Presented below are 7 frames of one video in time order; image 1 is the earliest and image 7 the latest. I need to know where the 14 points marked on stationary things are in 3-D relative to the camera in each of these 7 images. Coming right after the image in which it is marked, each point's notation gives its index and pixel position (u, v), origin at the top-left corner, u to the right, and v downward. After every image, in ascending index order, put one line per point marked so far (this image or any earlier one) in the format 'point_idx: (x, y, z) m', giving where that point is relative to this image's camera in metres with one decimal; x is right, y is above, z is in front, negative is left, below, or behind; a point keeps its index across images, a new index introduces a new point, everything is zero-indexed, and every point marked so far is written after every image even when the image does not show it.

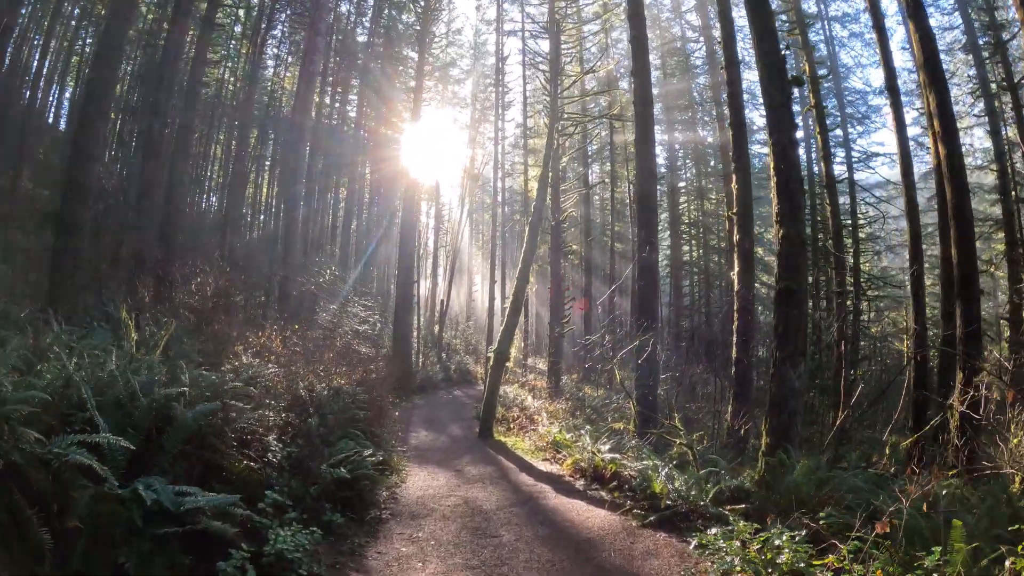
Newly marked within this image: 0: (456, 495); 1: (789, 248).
0: (-0.6, -2.3, +6.8) m
1: (+3.0, +0.5, +6.6) m
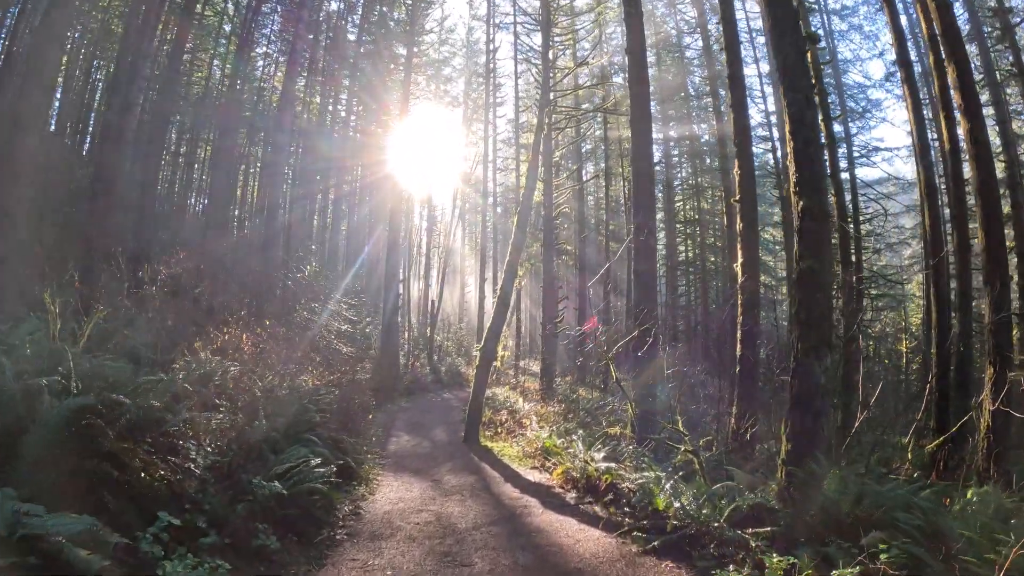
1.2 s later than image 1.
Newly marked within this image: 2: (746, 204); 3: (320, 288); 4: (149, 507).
0: (-0.8, -2.1, +5.9) m
1: (+2.8, +0.7, +5.8) m
2: (+4.5, +1.6, +12.0) m
3: (-5.0, +0.1, +16.4) m
4: (-2.3, -1.4, +4.0) m
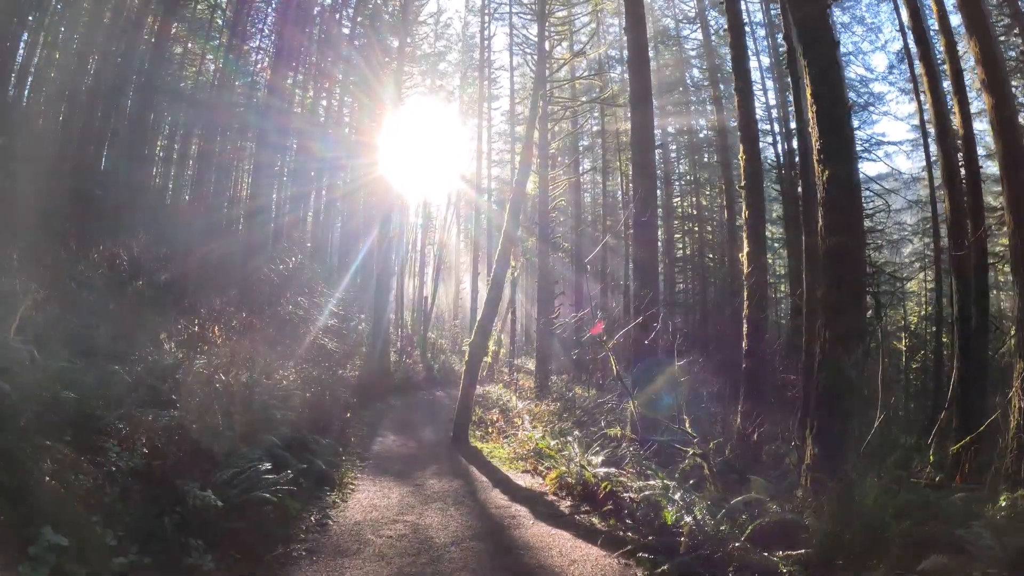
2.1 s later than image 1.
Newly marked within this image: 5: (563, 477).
0: (-0.9, -2.0, +5.3) m
1: (+2.7, +0.8, +5.1) m
2: (+4.4, +1.7, +11.4) m
3: (-5.1, +0.3, +15.7) m
4: (-2.4, -1.2, +3.3) m
5: (+0.6, -1.9, +6.3) m
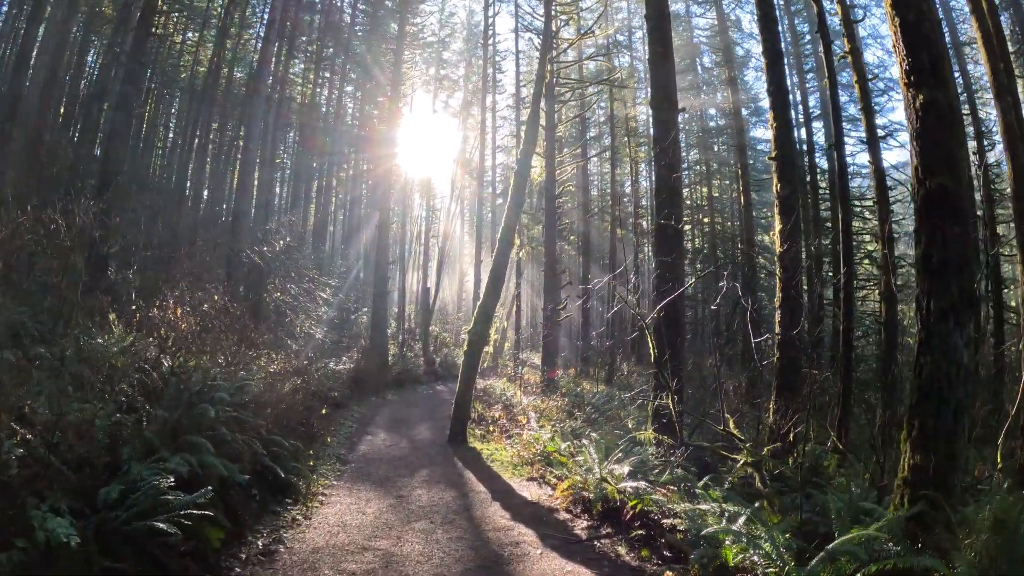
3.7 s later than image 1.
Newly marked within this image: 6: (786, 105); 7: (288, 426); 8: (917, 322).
0: (-0.9, -1.7, +4.1) m
1: (+2.7, +1.0, +3.9) m
2: (+4.4, +2.0, +10.2) m
3: (-5.0, +0.6, +14.6) m
4: (-2.4, -1.0, +2.2) m
5: (+0.6, -1.7, +5.2) m
6: (+4.5, +3.0, +10.2) m
7: (-2.5, -1.6, +7.0) m
8: (+2.5, -0.3, +3.9) m
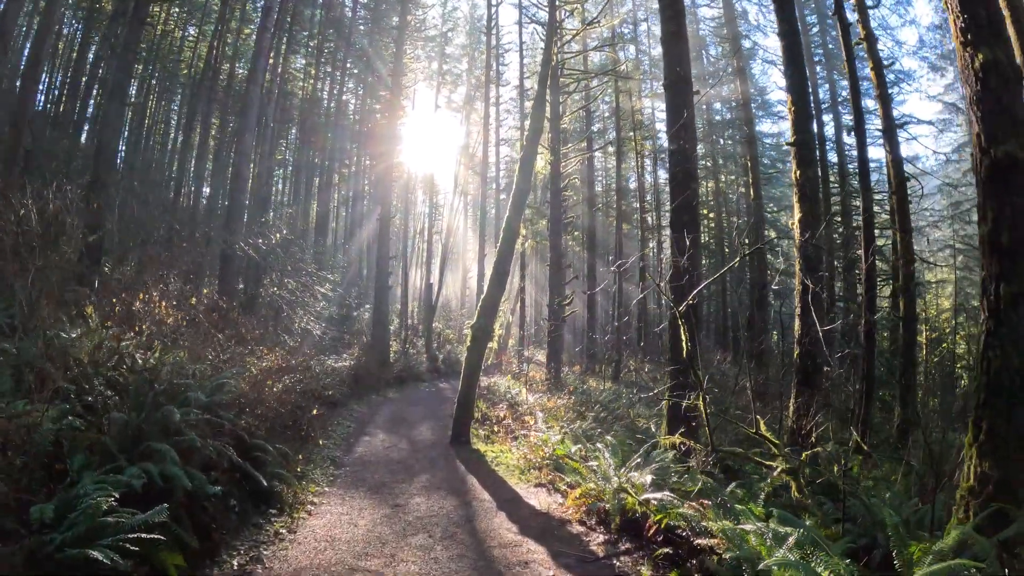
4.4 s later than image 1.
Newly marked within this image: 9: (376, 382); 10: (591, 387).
0: (-0.9, -1.6, +3.7) m
1: (+2.7, +1.1, +3.4) m
2: (+4.5, +2.1, +9.7) m
3: (-4.9, +0.7, +14.2) m
4: (-2.4, -0.9, +1.7) m
5: (+0.6, -1.6, +4.7) m
6: (+4.6, +3.1, +9.7) m
7: (-2.5, -1.5, +6.5) m
8: (+2.6, -0.2, +3.4) m
9: (-3.7, -2.5, +16.8) m
10: (+1.9, -2.4, +15.2) m
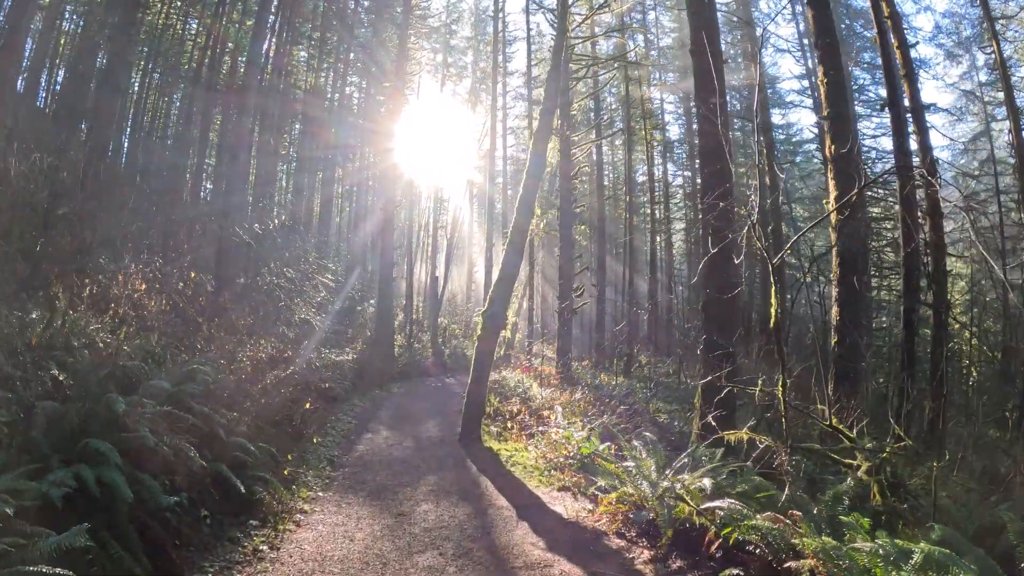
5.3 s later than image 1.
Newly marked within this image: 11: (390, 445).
0: (-0.7, -1.5, +3.0) m
1: (+2.9, +1.3, +2.7) m
2: (+4.7, +2.3, +8.9) m
3: (-4.7, +1.0, +13.5) m
4: (-2.3, -0.8, +1.0) m
5: (+0.8, -1.4, +4.0) m
6: (+4.8, +3.4, +8.9) m
7: (-2.3, -1.3, +5.9) m
8: (+2.7, 0.0, +2.6) m
9: (-3.4, -2.3, +16.2) m
10: (+2.2, -2.2, +14.5) m
11: (-1.5, -1.9, +7.4) m
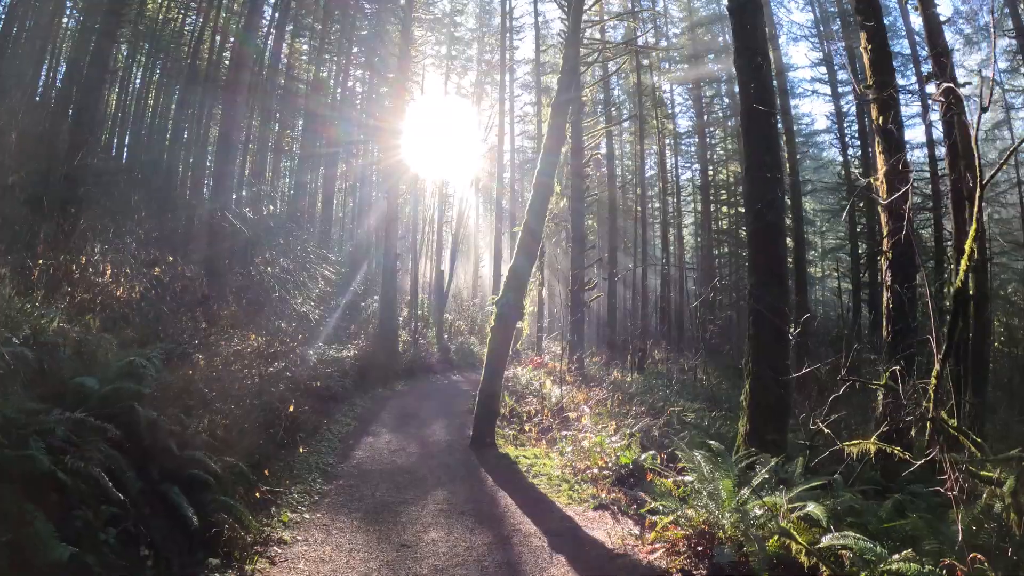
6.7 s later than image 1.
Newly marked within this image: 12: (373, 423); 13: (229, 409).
0: (-0.6, -1.3, +2.1) m
1: (+3.0, +1.5, +1.8) m
2: (+4.9, +2.5, +8.0) m
3: (-4.5, +1.1, +12.6) m
4: (-2.1, -0.6, +0.2) m
5: (+1.0, -1.2, +3.1) m
6: (+5.0, +3.5, +8.0) m
7: (-2.1, -1.1, +5.0) m
8: (+2.9, +0.2, +1.7) m
9: (-3.2, -2.1, +15.3) m
10: (+2.4, -2.0, +13.6) m
11: (-1.3, -1.7, +6.5) m
12: (-2.1, -2.0, +9.2) m
13: (-2.2, -0.9, +4.8) m
